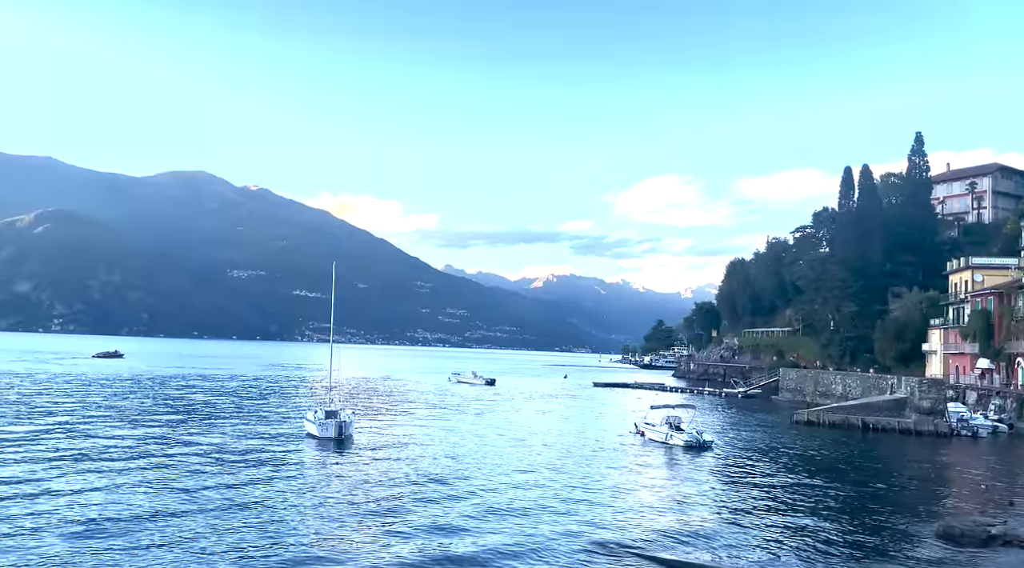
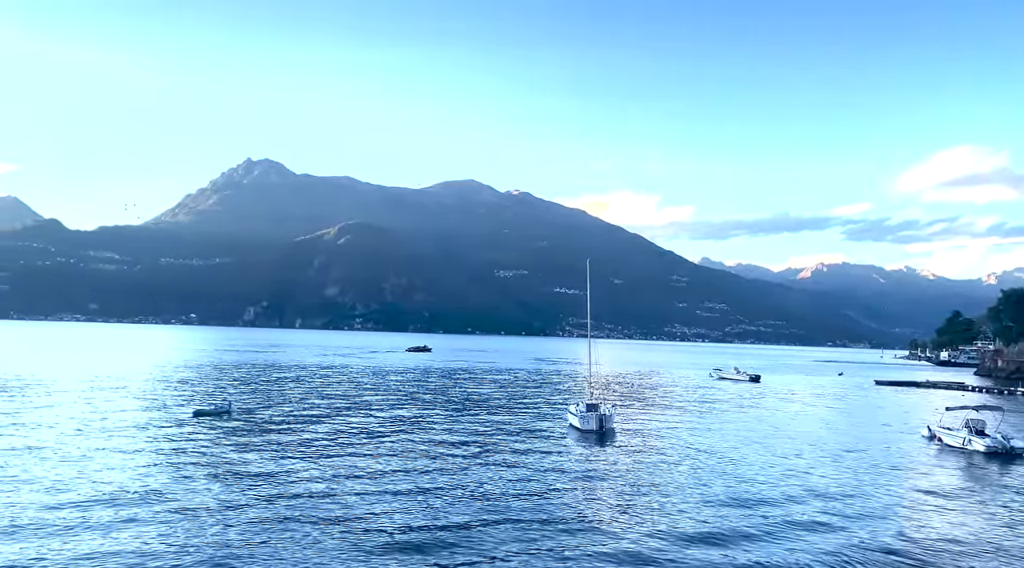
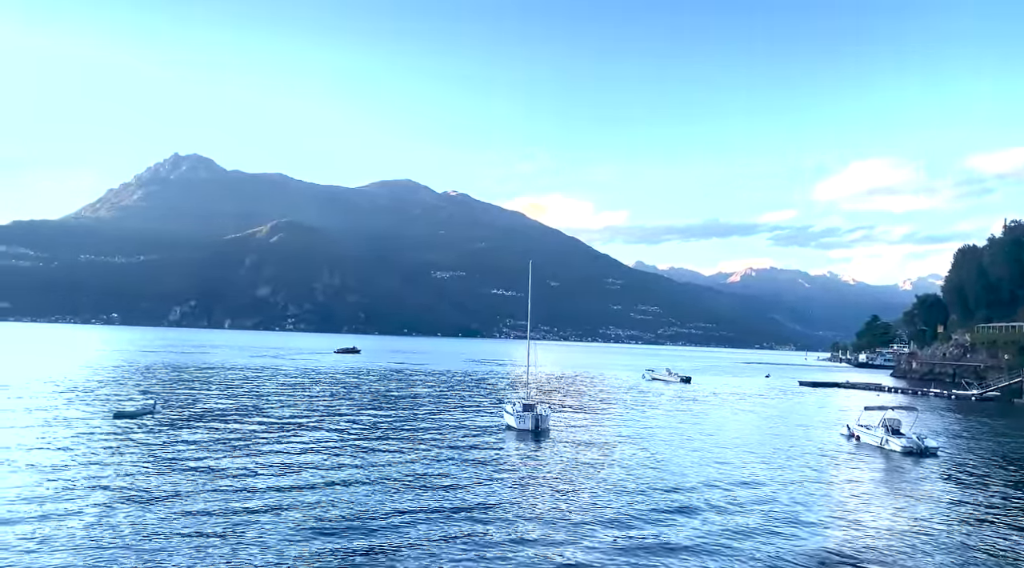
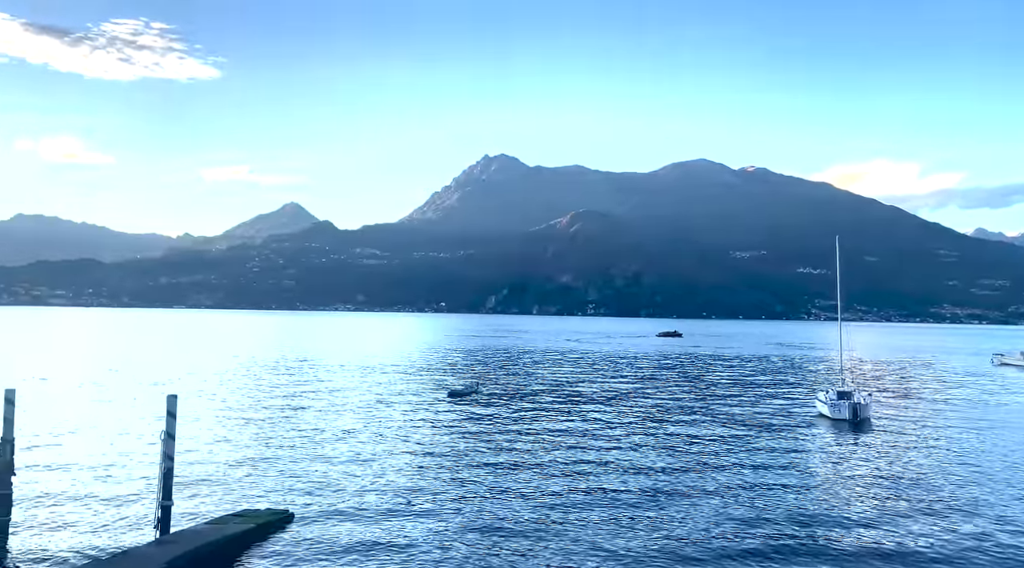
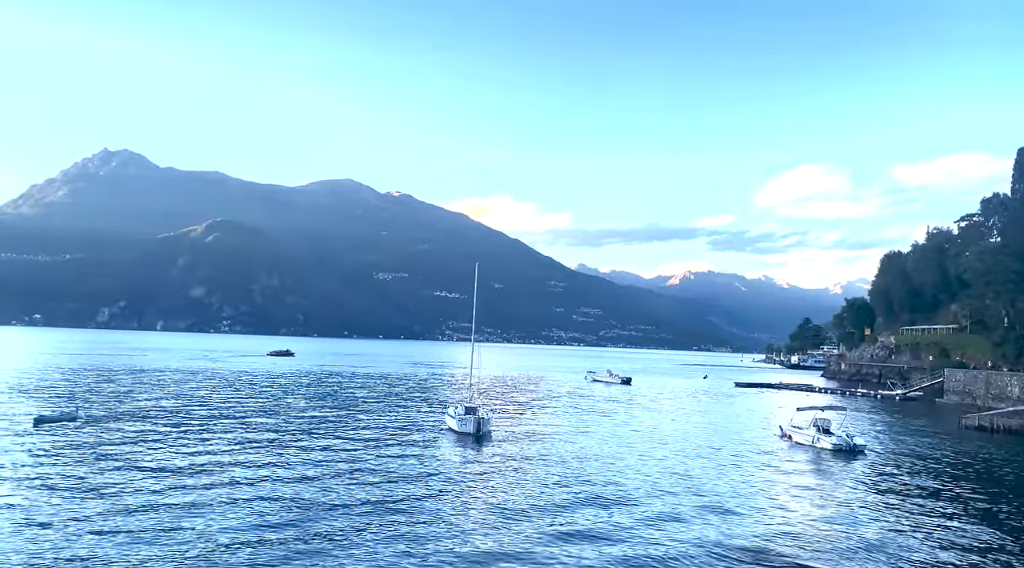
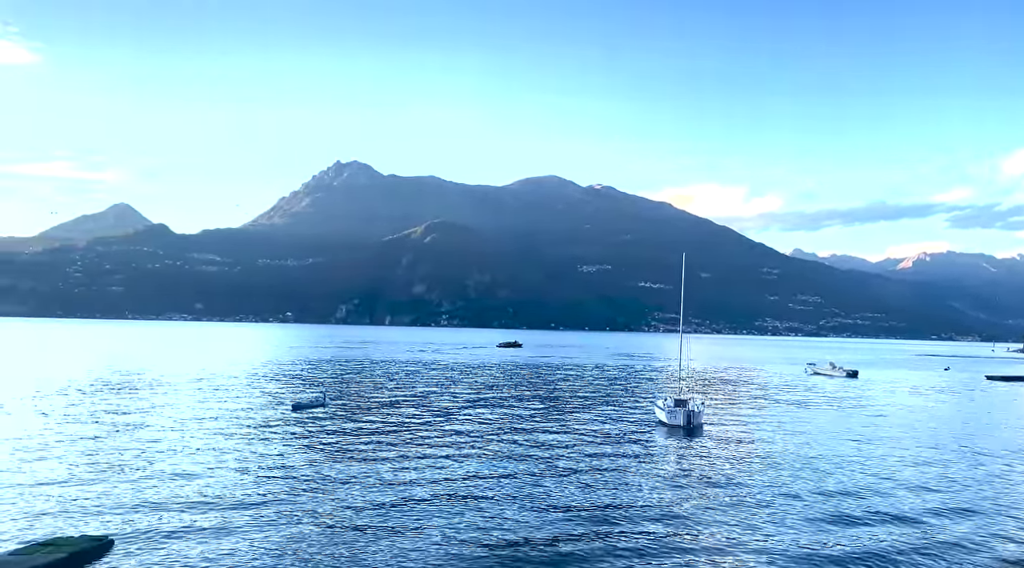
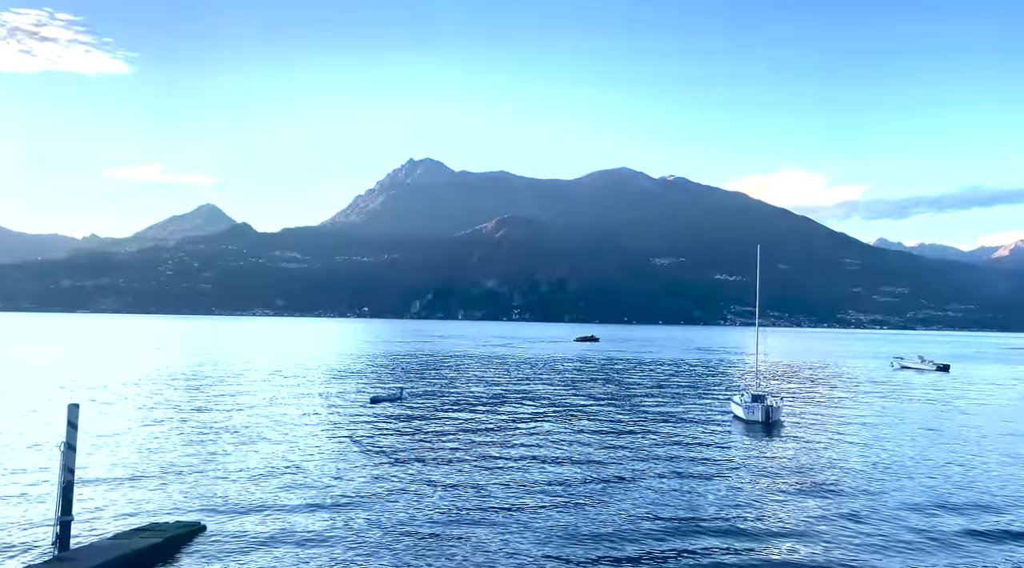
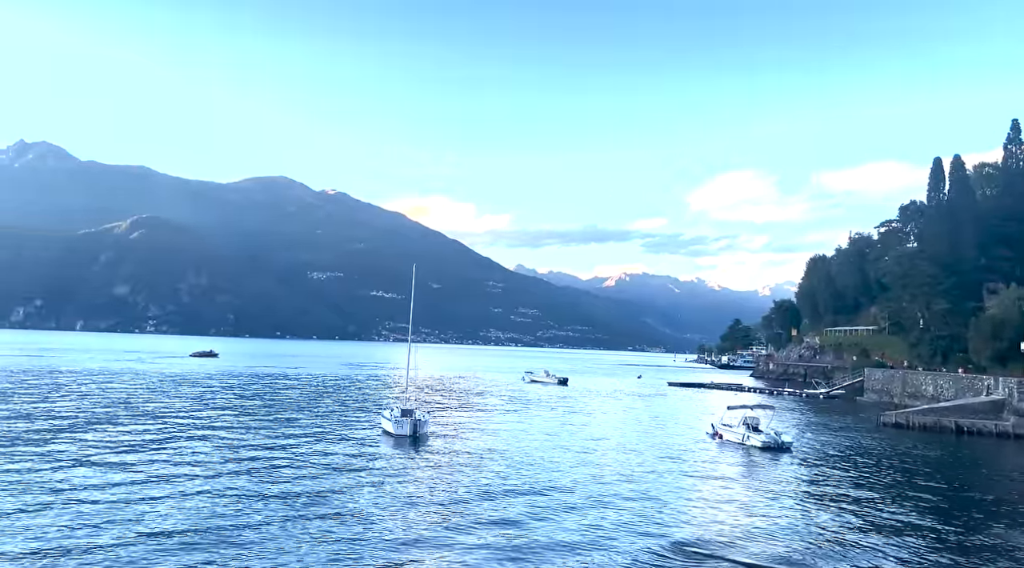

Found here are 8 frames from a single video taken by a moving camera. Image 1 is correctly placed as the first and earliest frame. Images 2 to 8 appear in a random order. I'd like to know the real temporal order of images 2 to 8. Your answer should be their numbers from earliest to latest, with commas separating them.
8, 5, 3, 2, 6, 7, 4
